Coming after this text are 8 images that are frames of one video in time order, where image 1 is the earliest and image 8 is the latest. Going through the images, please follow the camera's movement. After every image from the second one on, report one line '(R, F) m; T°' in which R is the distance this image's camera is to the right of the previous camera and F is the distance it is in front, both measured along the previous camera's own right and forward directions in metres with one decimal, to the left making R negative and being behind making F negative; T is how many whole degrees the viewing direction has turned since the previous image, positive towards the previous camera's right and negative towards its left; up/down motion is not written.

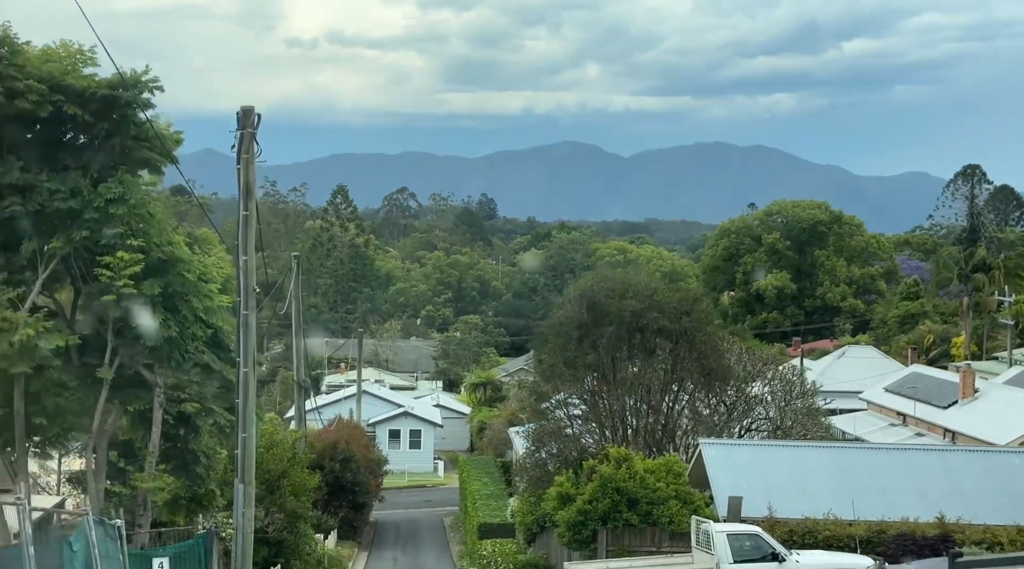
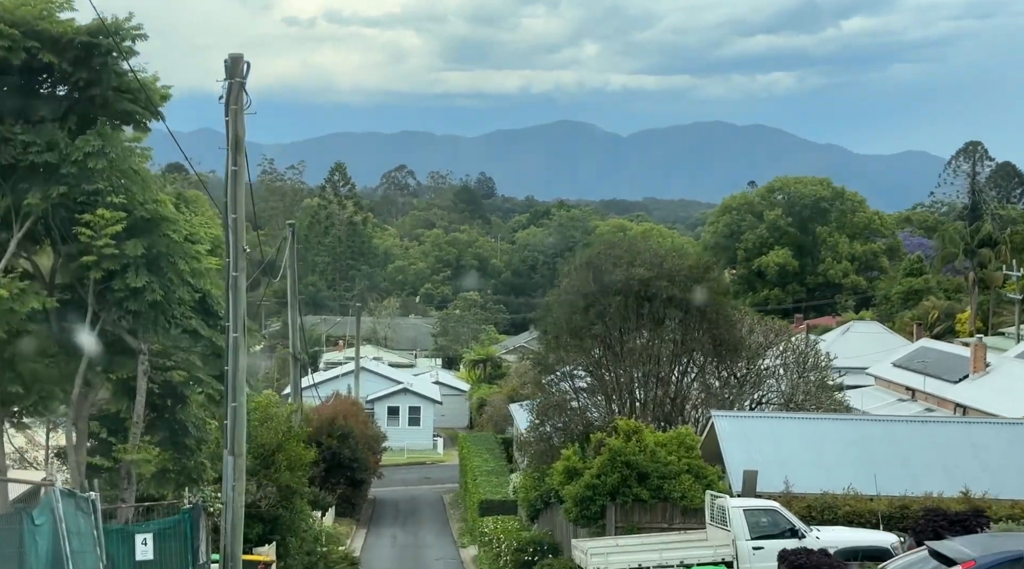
(-0.1, +1.4) m; 0°
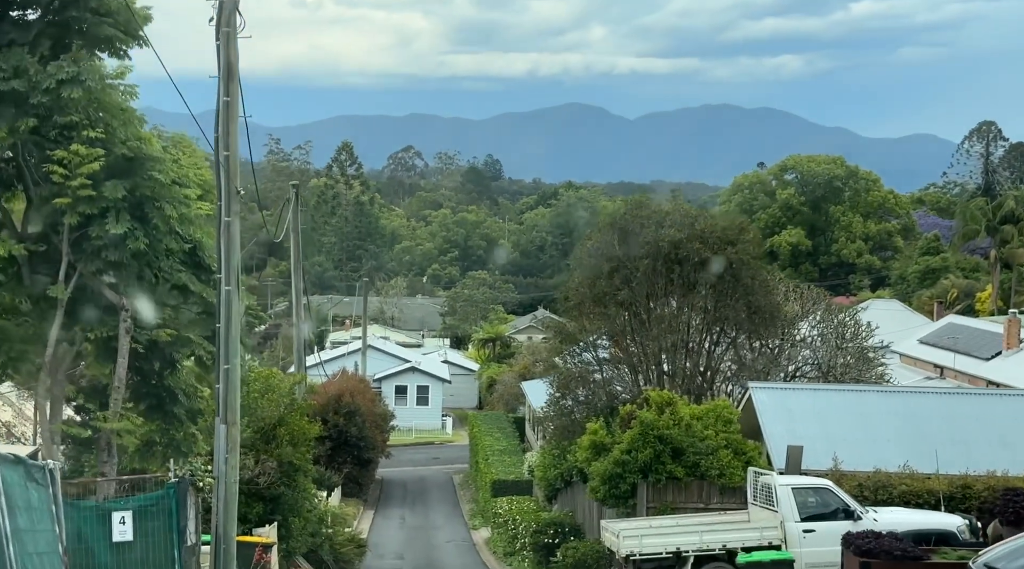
(-0.3, +2.5) m; 0°
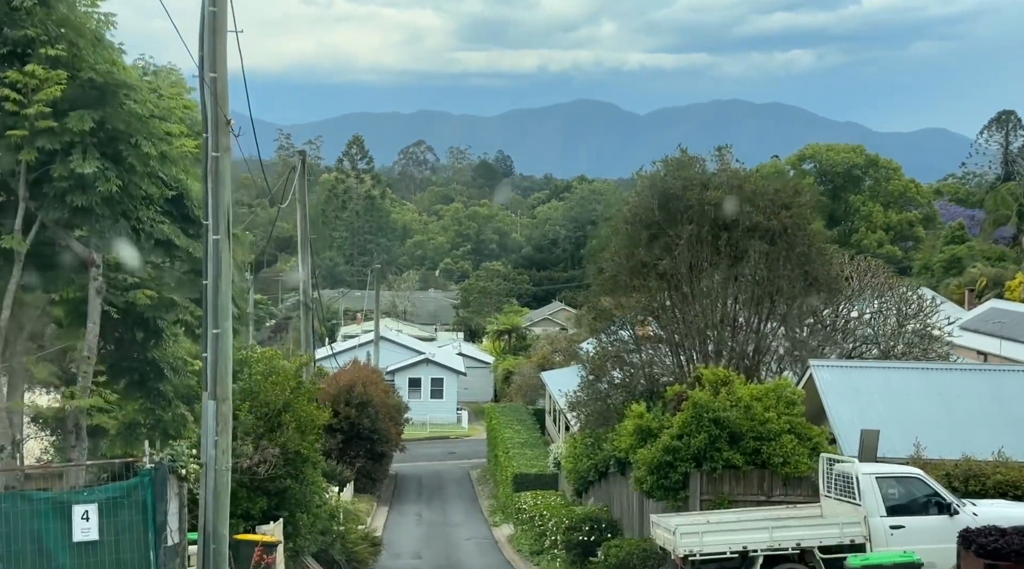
(-0.4, +3.1) m; 0°
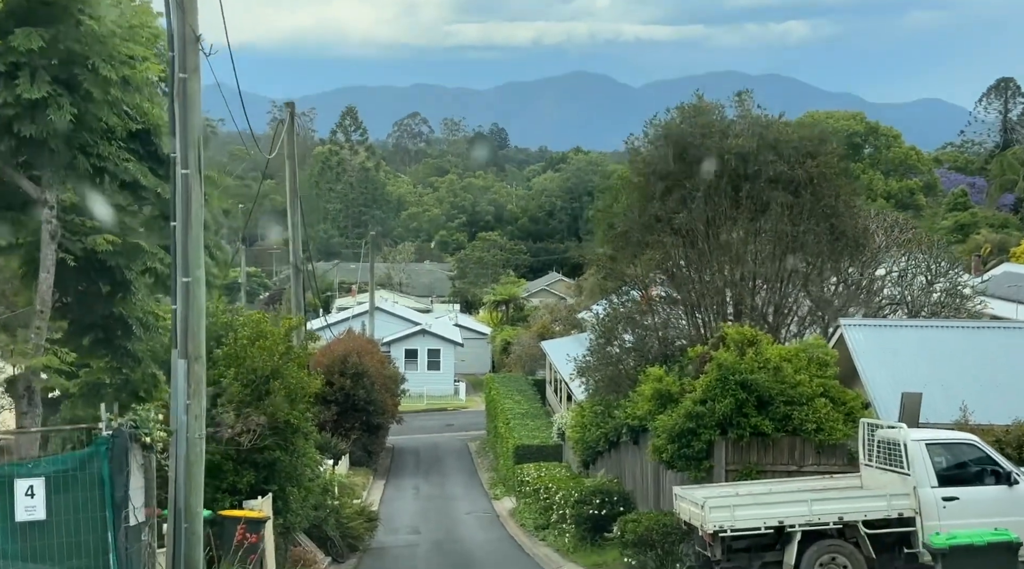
(-0.2, +2.0) m; 0°
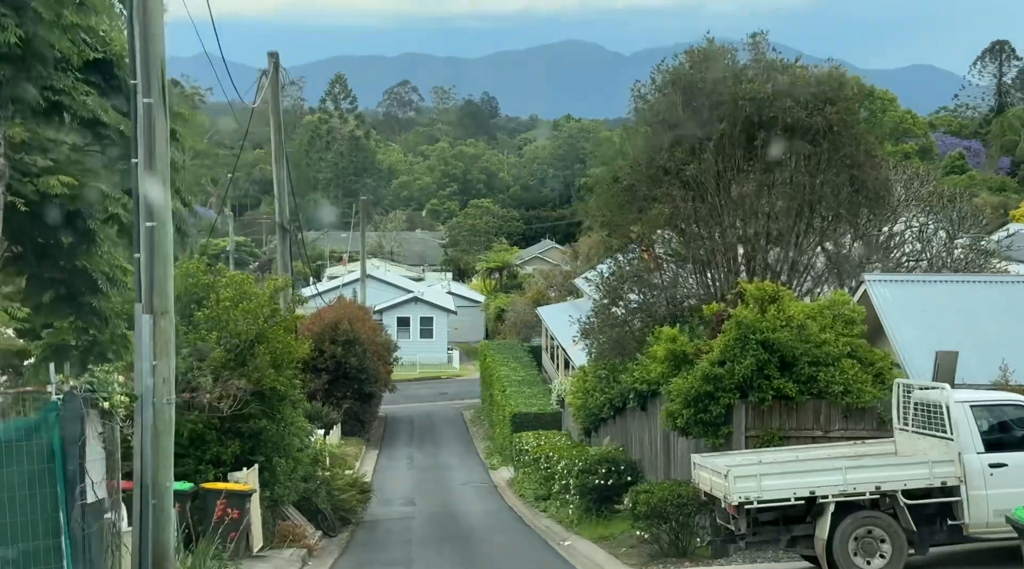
(-0.1, +1.6) m; 0°
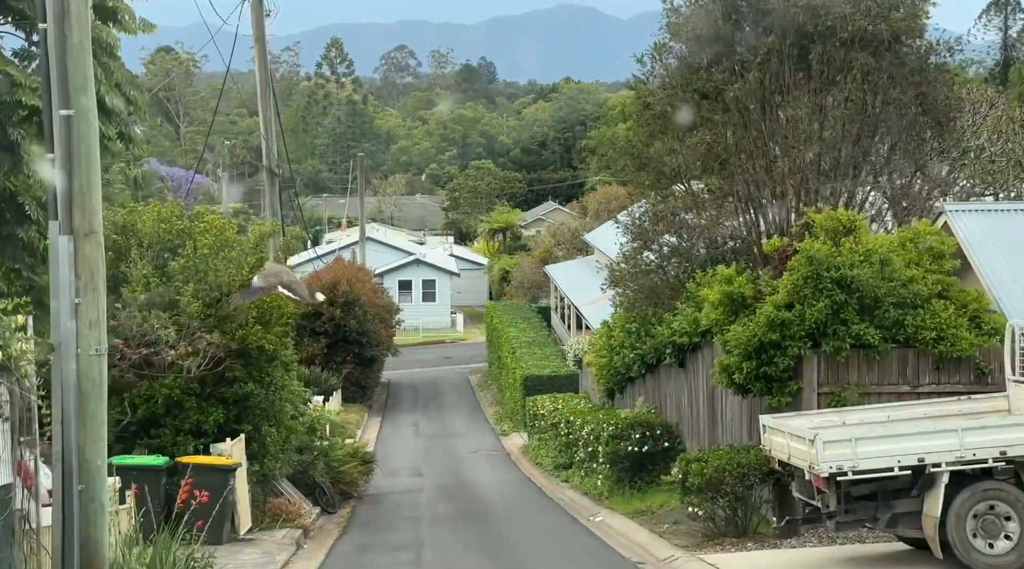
(-0.3, +3.2) m; 0°
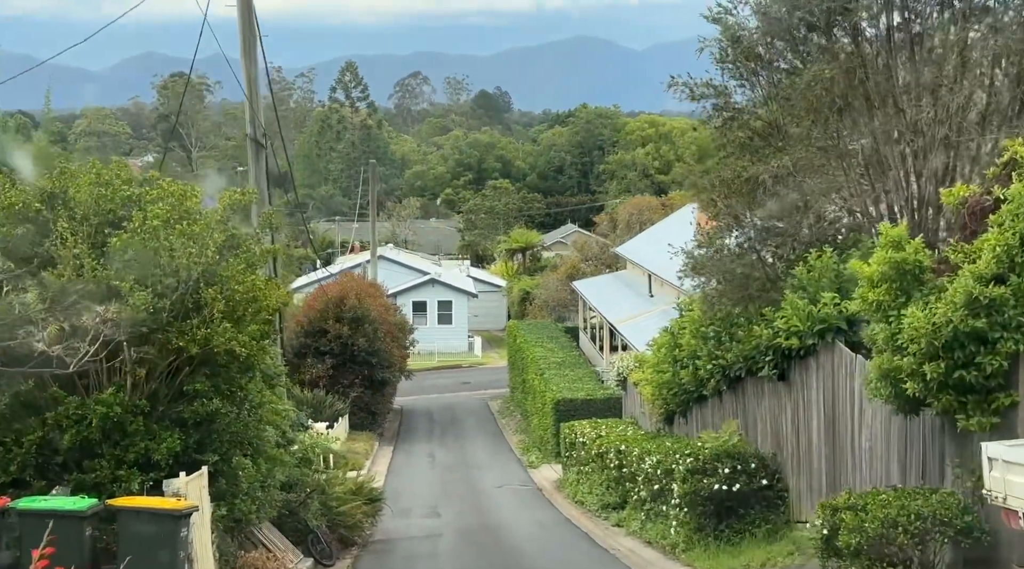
(-0.4, +5.5) m; -1°
